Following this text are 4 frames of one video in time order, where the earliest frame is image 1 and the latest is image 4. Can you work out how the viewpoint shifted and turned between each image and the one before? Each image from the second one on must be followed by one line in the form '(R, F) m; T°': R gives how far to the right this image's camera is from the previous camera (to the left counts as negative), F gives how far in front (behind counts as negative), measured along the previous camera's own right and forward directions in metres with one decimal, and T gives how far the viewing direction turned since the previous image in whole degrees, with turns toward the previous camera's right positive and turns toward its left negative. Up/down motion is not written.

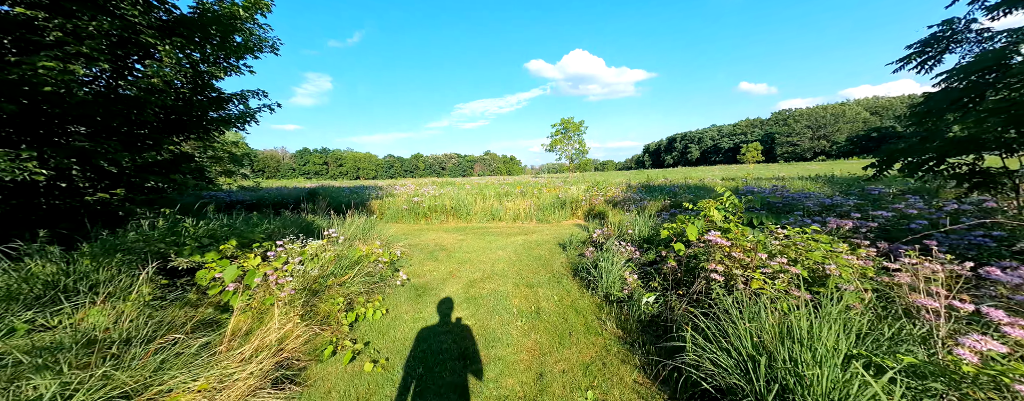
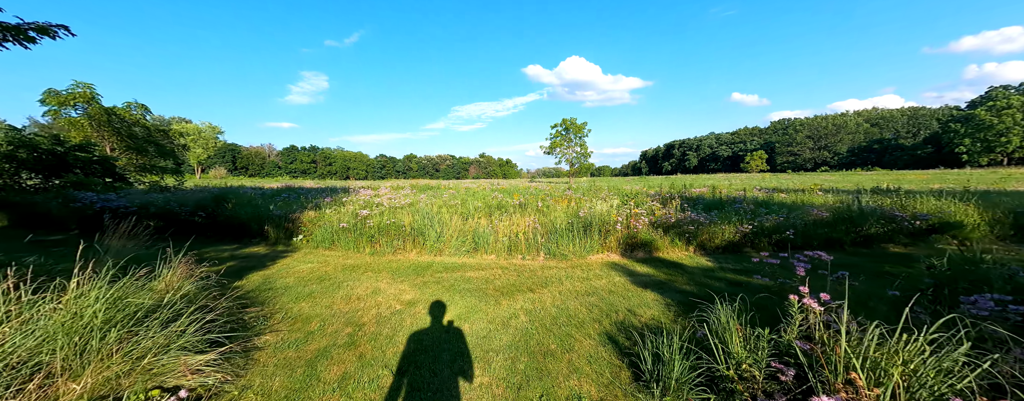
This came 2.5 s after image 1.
(0.0, +3.4) m; +1°
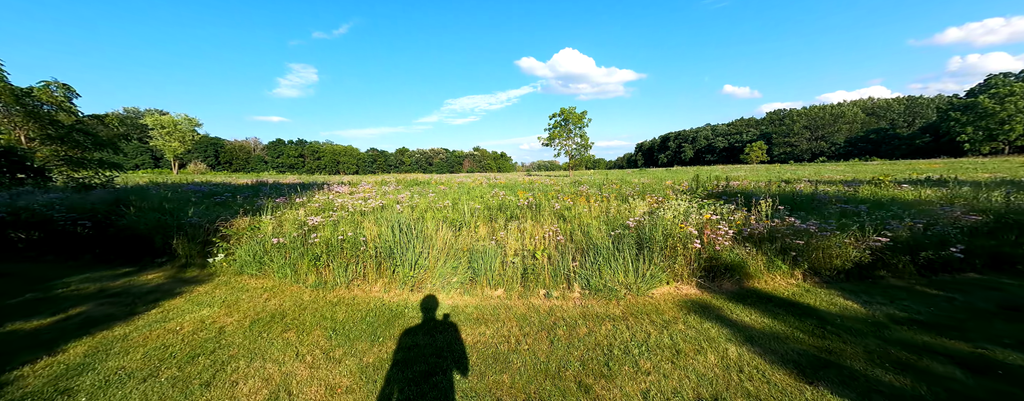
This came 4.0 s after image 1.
(-0.3, +2.1) m; +1°
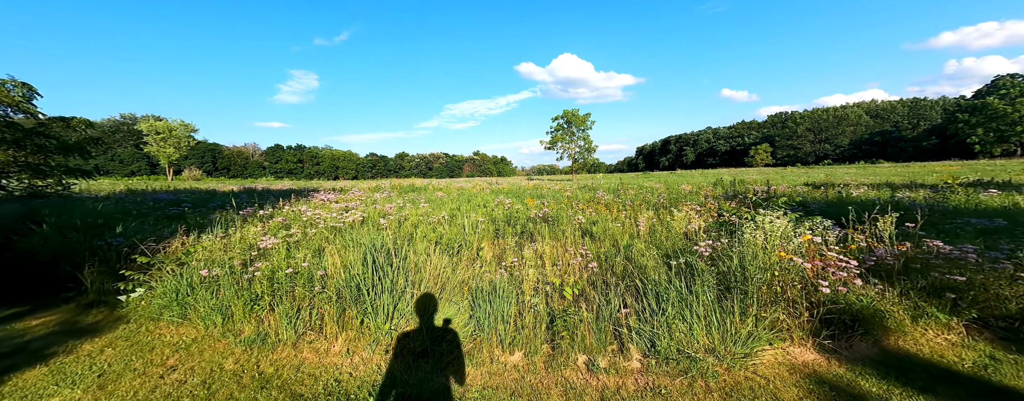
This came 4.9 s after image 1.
(-0.2, +1.2) m; 0°
